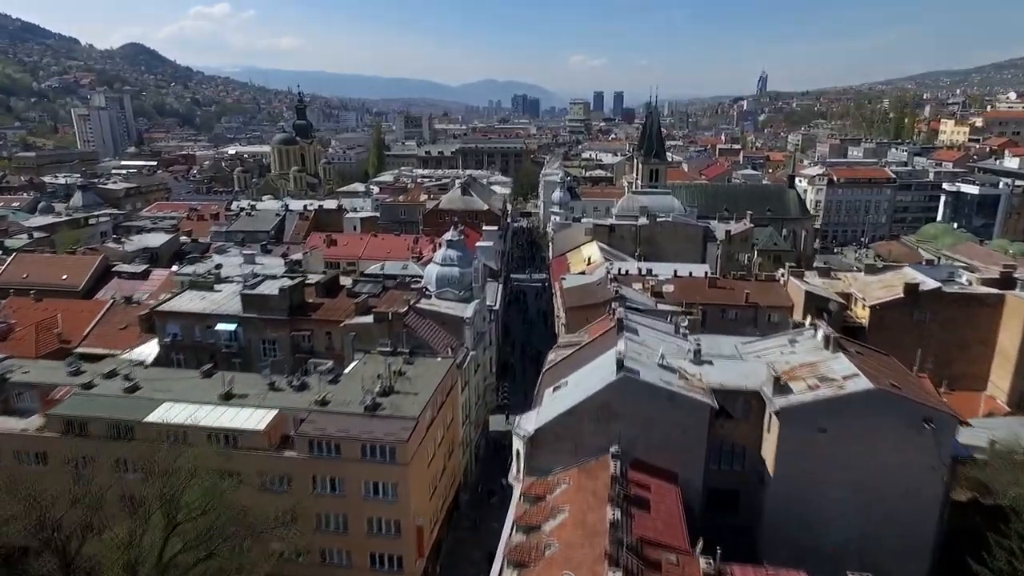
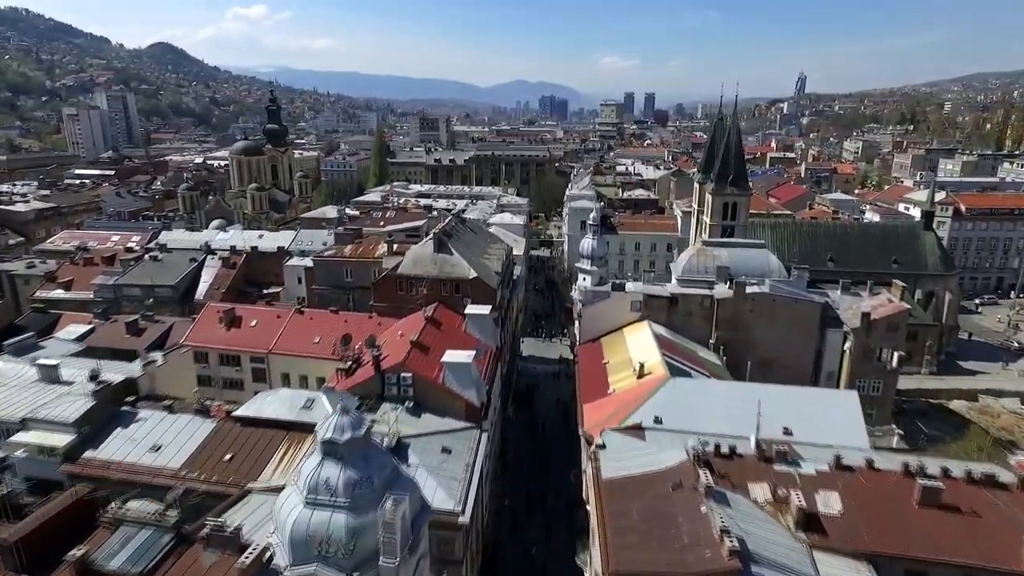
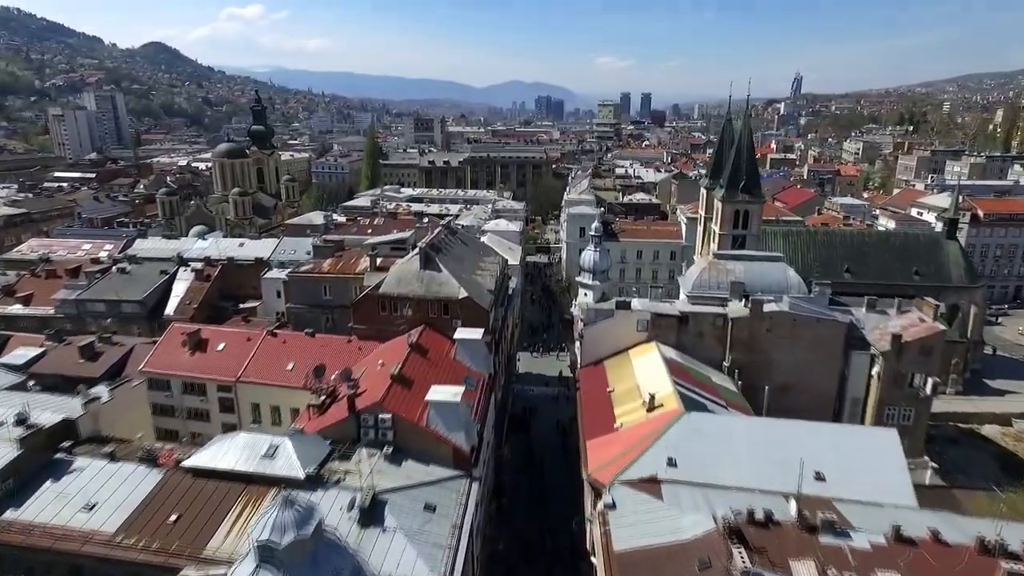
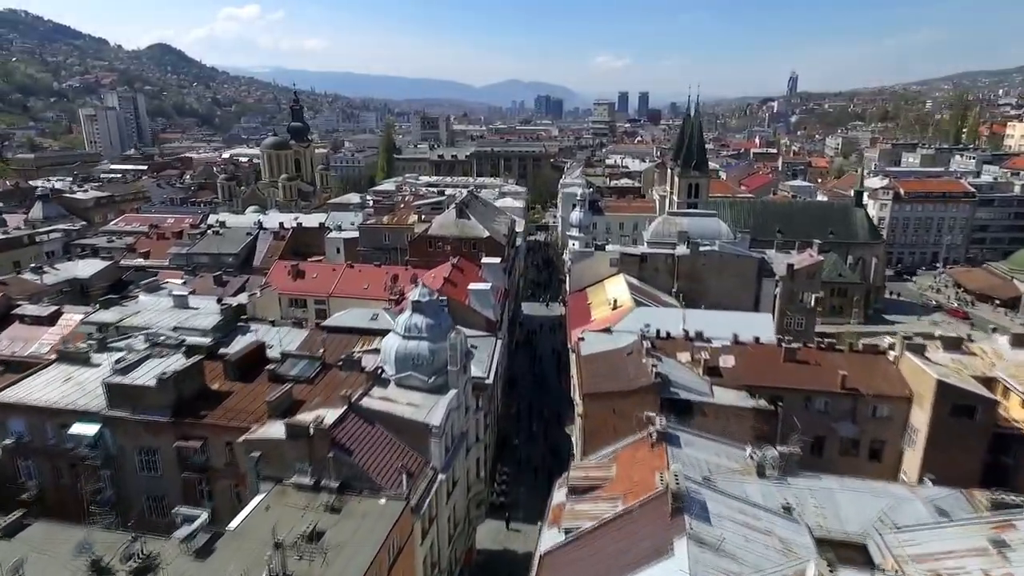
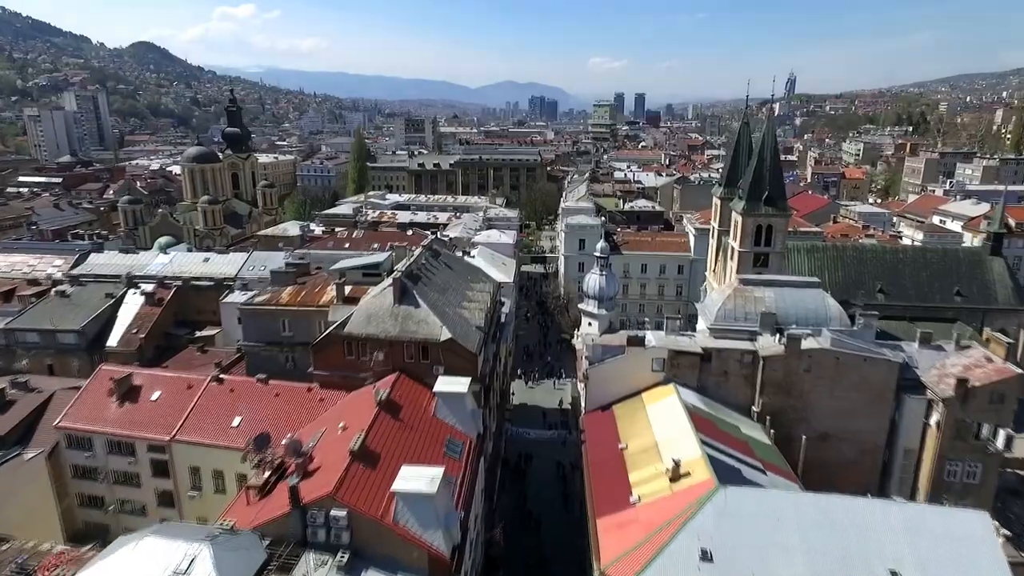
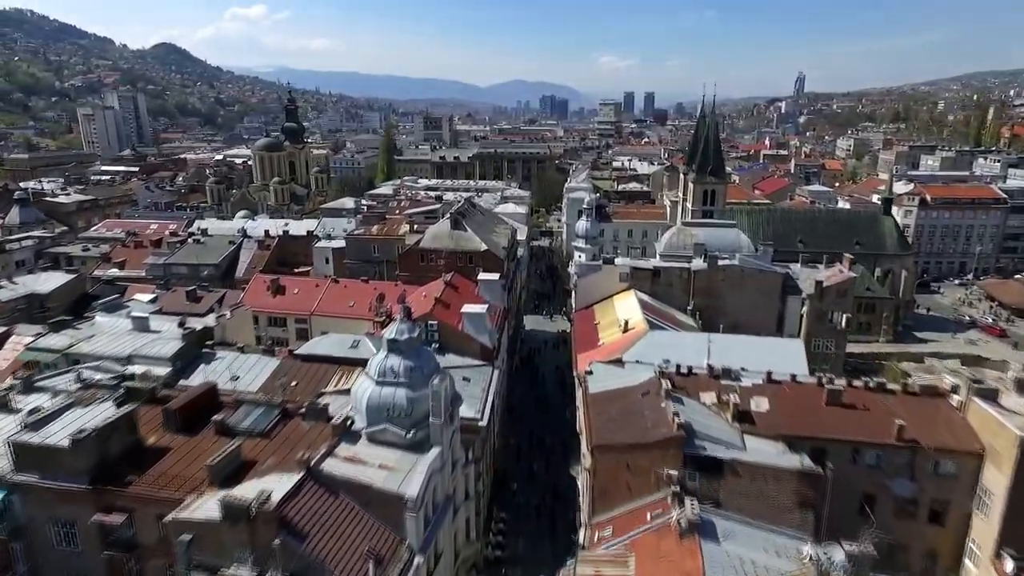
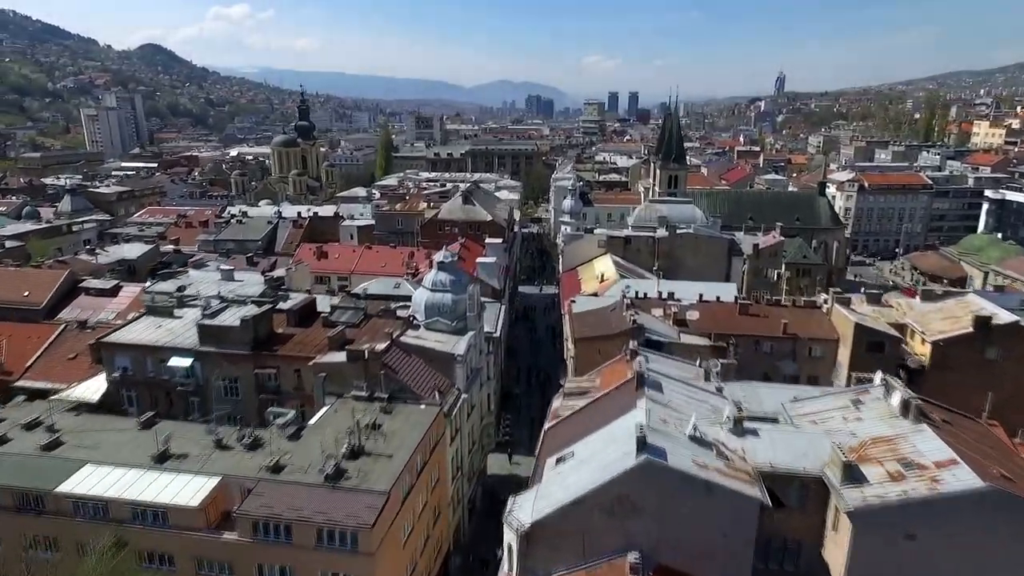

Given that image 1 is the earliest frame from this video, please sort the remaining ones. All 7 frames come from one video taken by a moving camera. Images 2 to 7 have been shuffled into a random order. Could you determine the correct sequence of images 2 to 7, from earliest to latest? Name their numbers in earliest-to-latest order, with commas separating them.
7, 4, 6, 2, 3, 5
